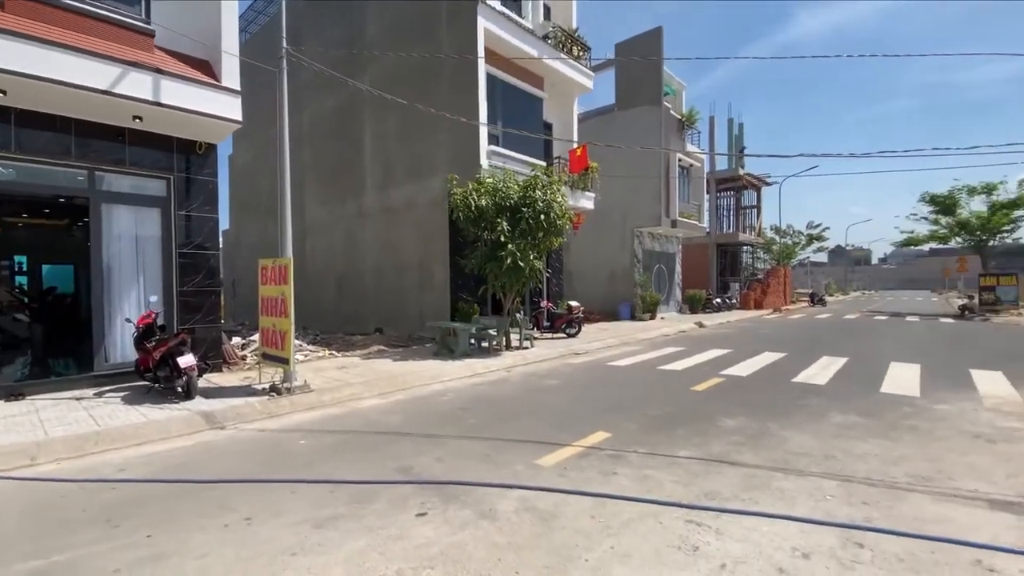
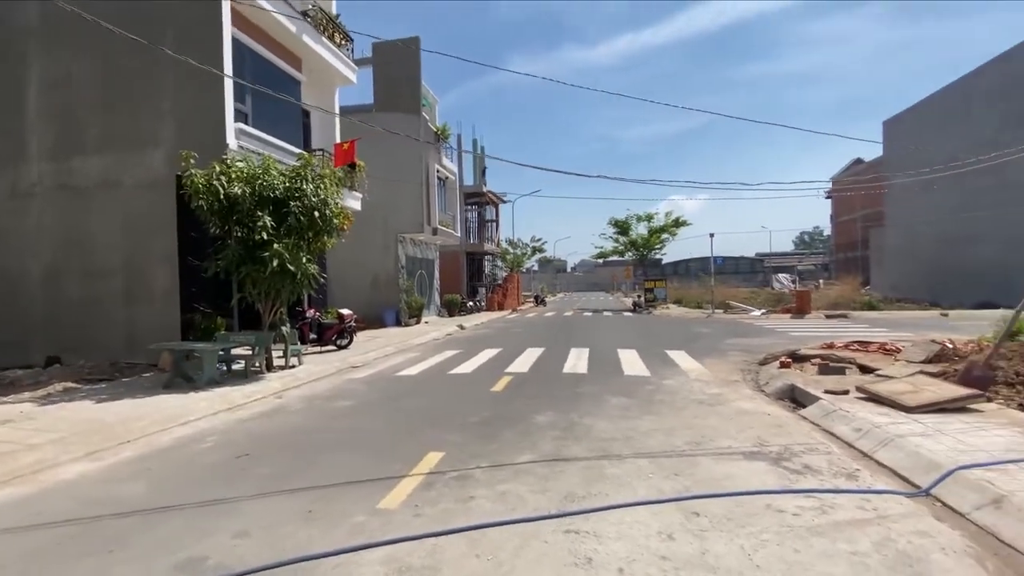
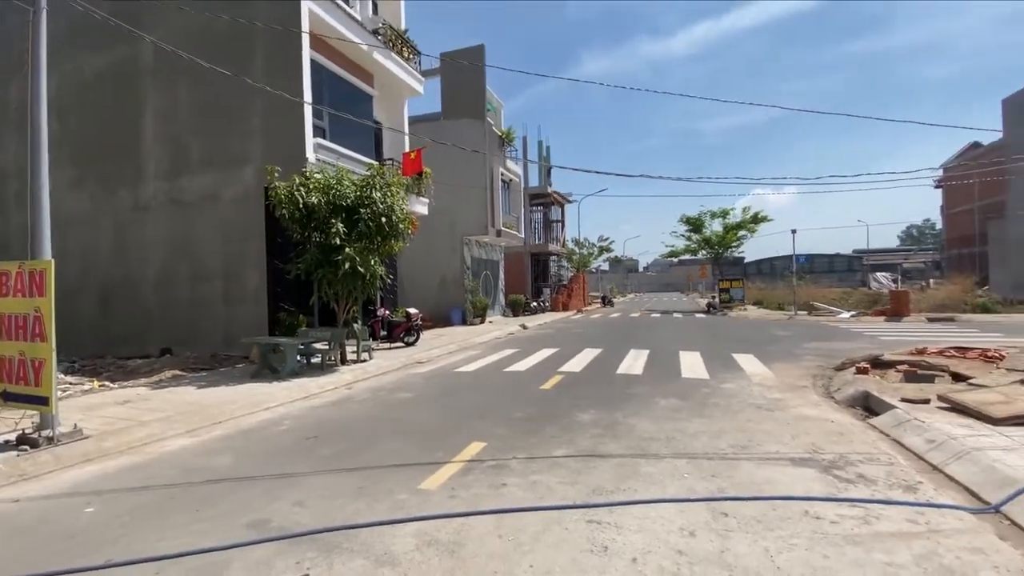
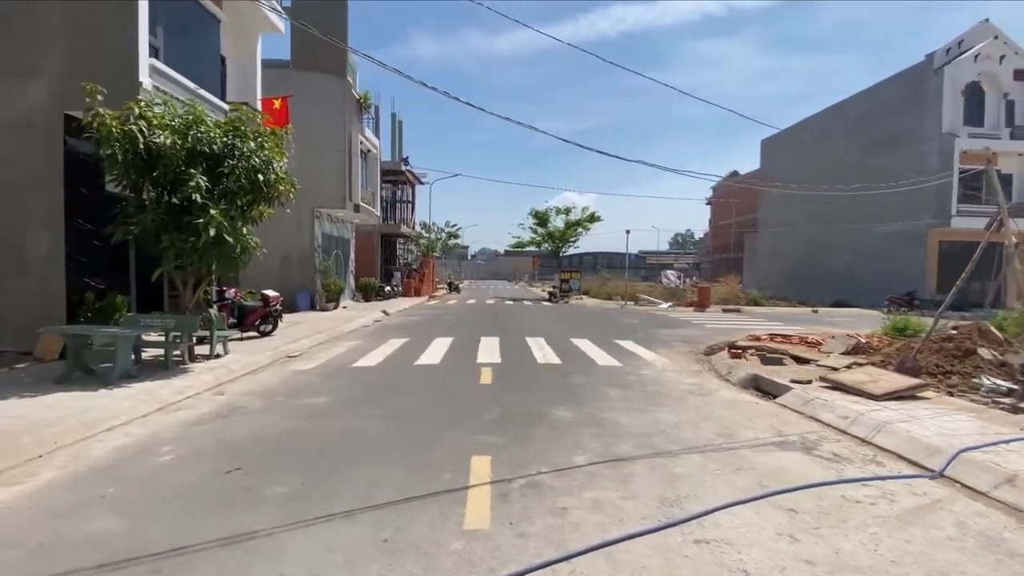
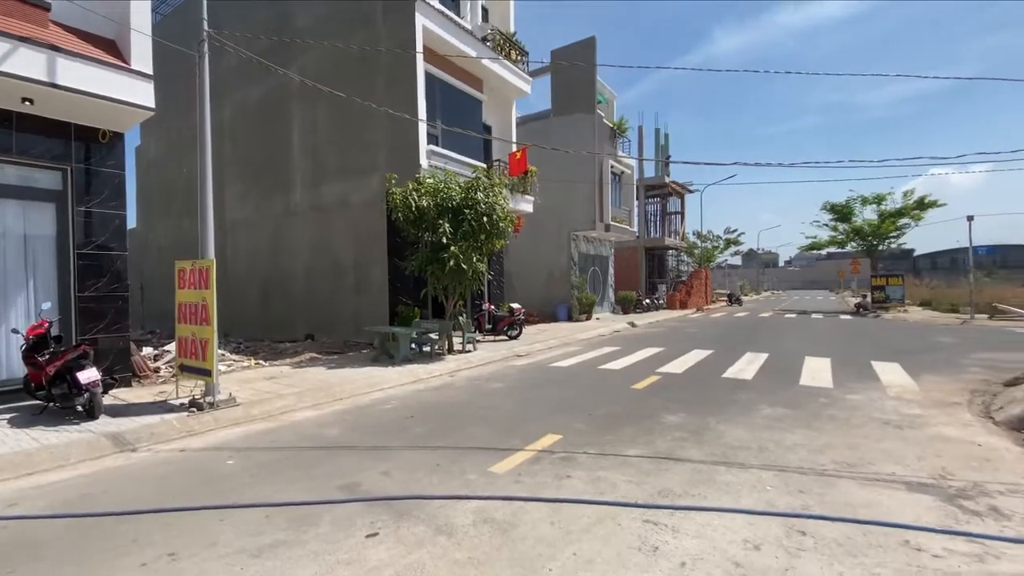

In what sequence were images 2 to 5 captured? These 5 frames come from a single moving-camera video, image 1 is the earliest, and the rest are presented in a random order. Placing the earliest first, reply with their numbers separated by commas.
5, 3, 2, 4
